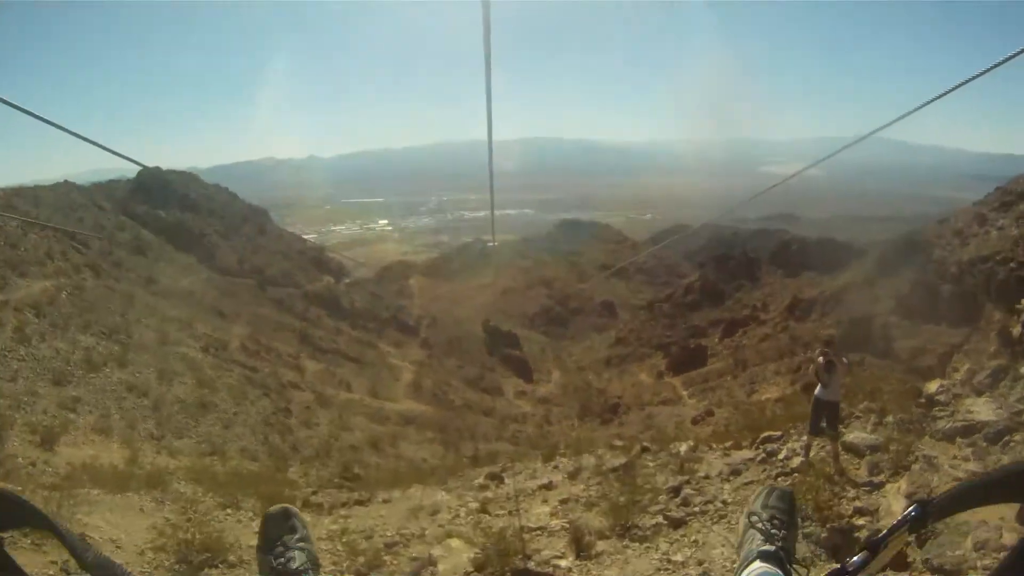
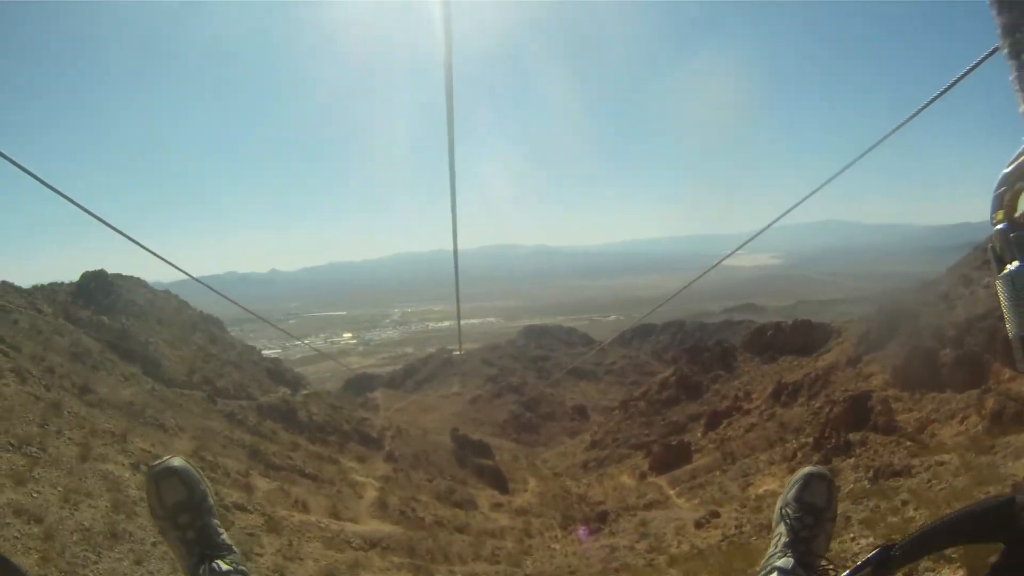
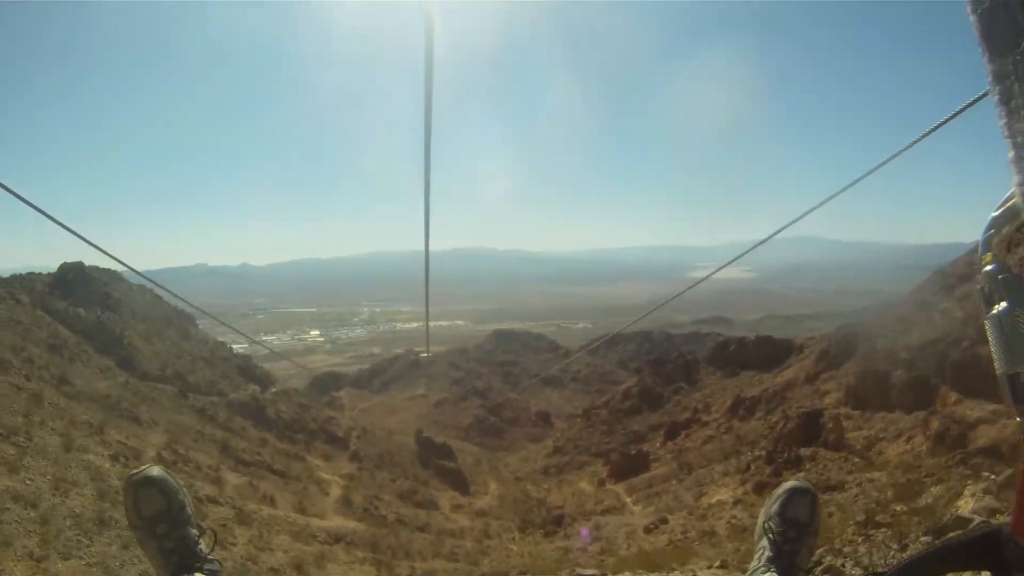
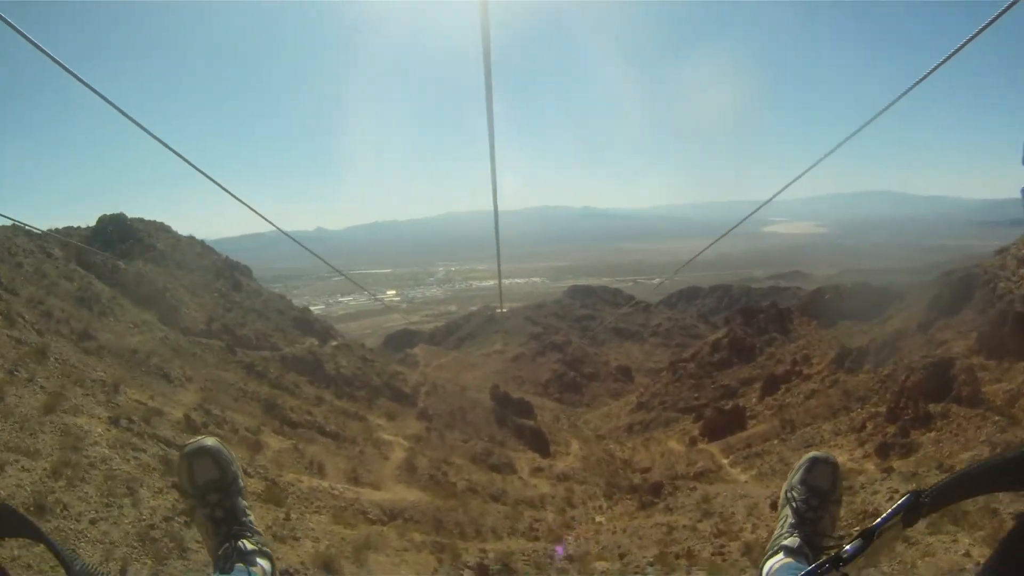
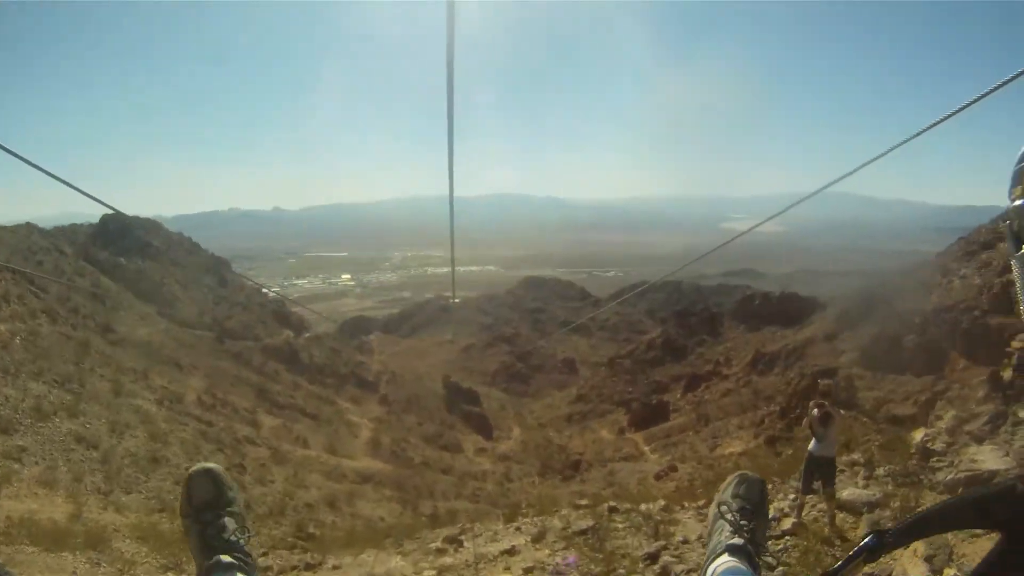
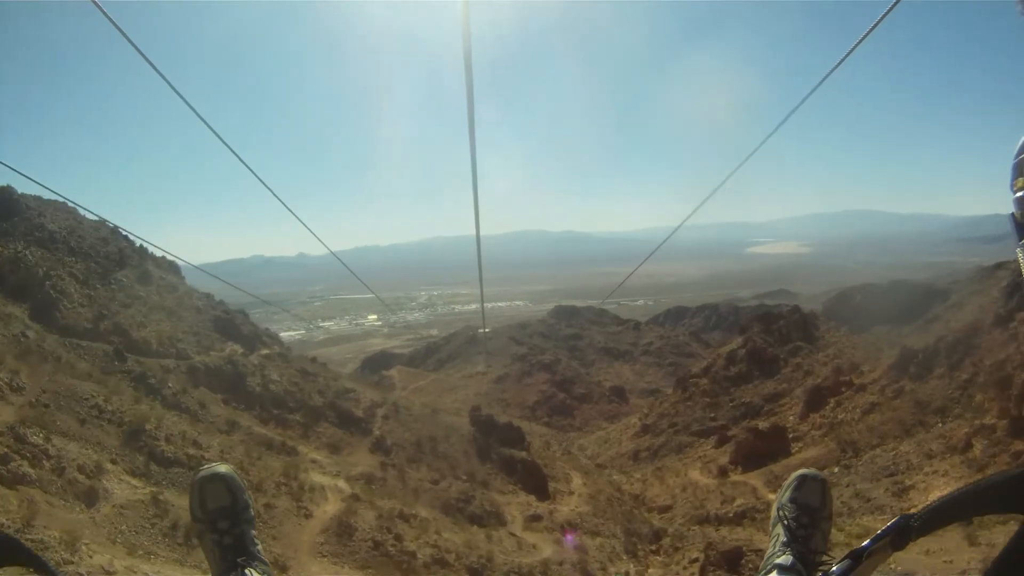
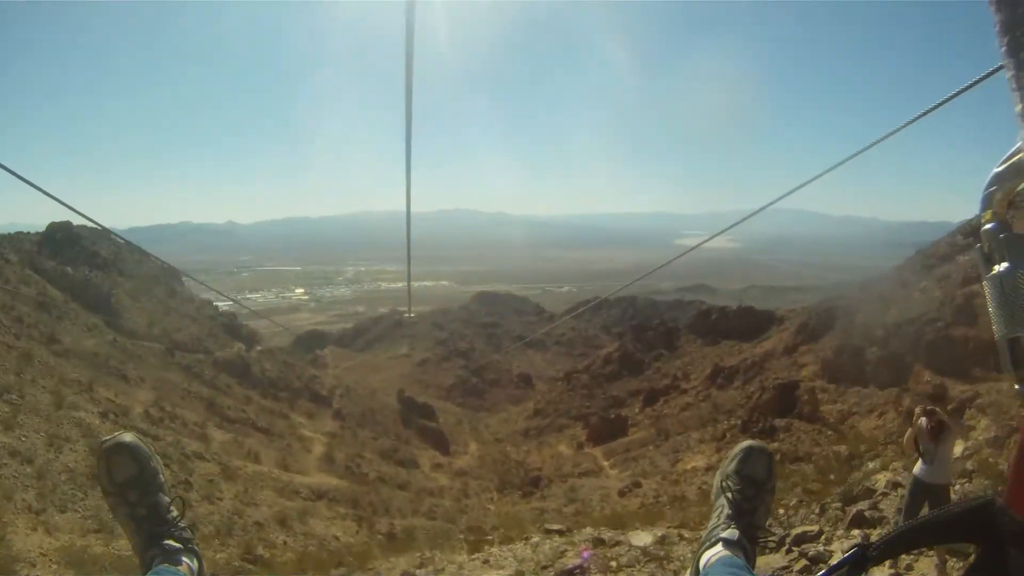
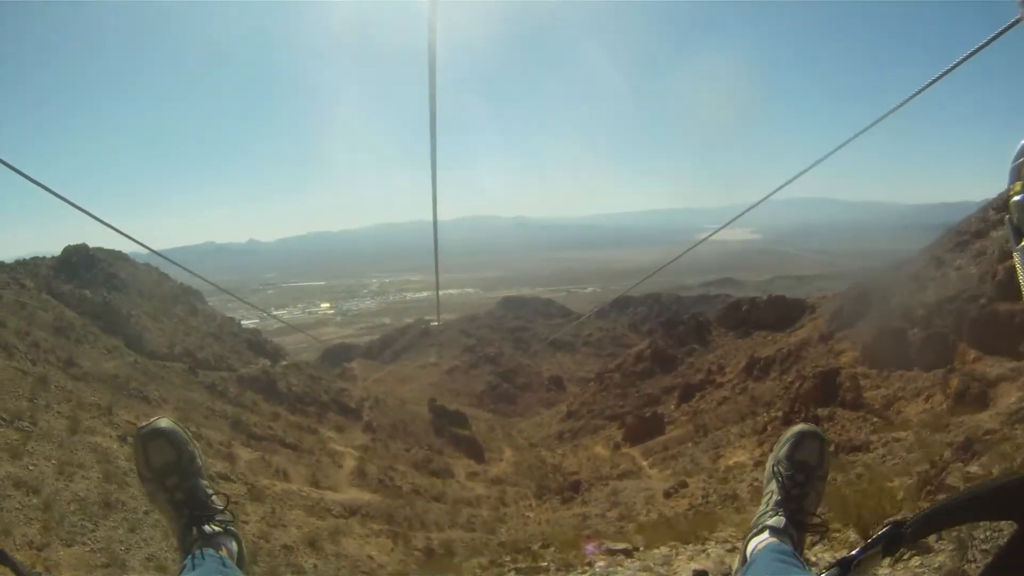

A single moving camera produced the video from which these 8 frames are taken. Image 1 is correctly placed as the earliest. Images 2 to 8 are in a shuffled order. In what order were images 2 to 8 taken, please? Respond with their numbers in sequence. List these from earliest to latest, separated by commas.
5, 7, 3, 8, 2, 4, 6
